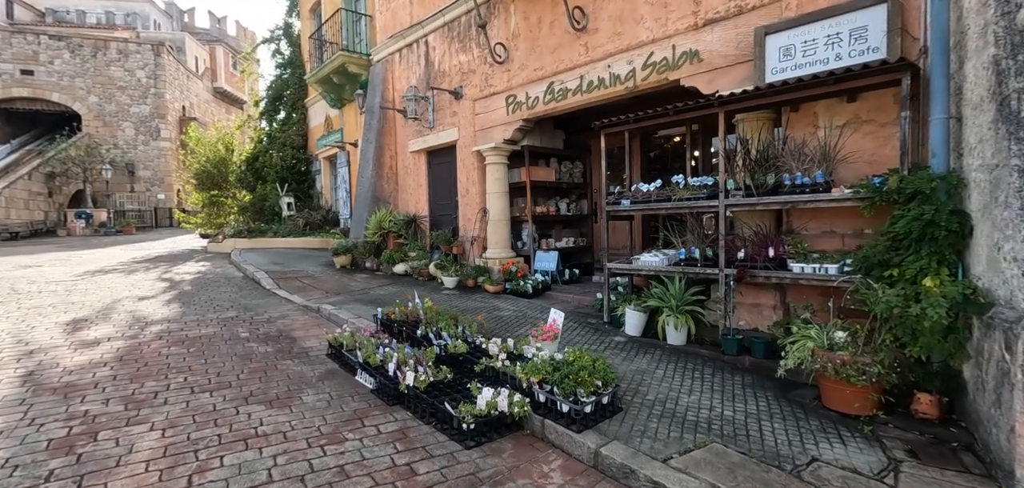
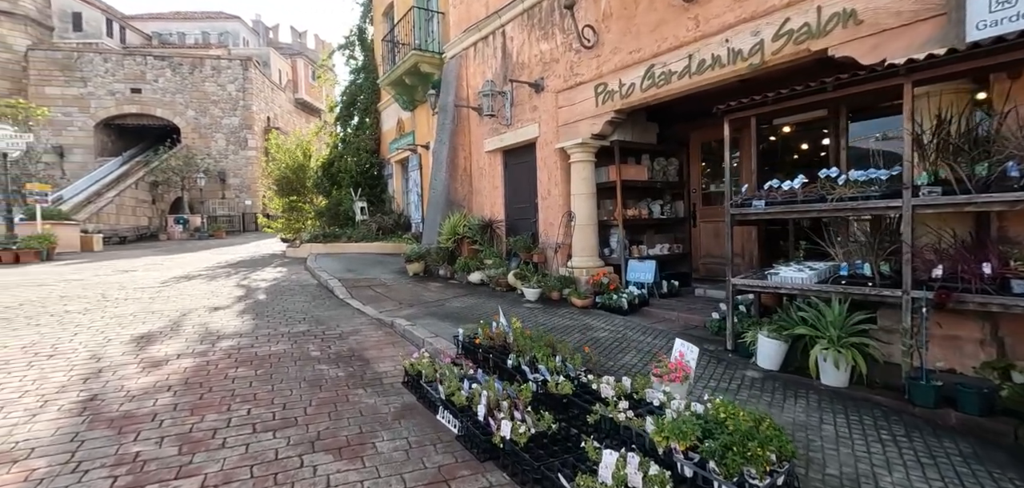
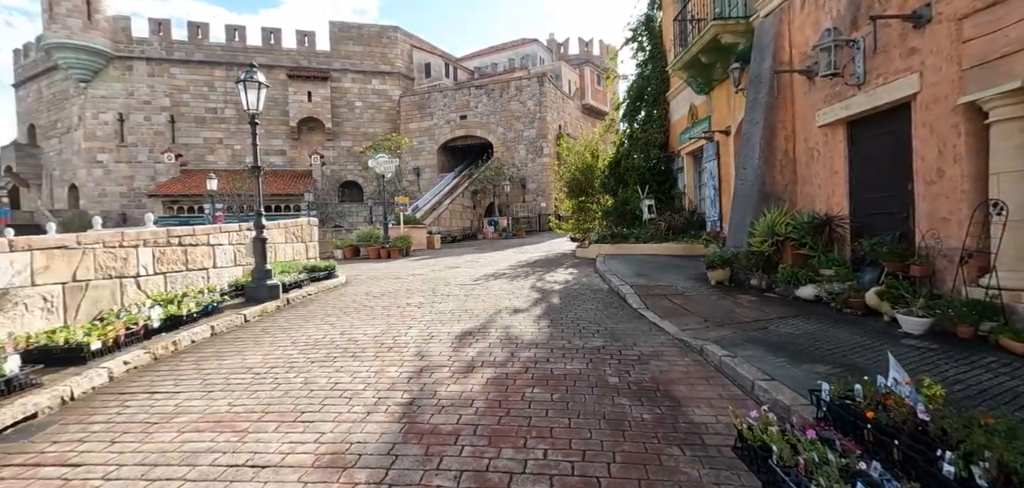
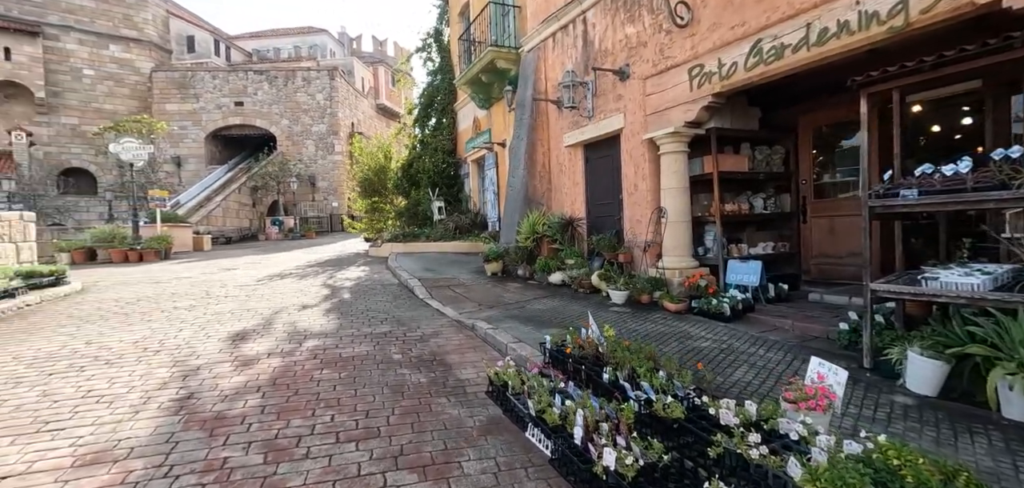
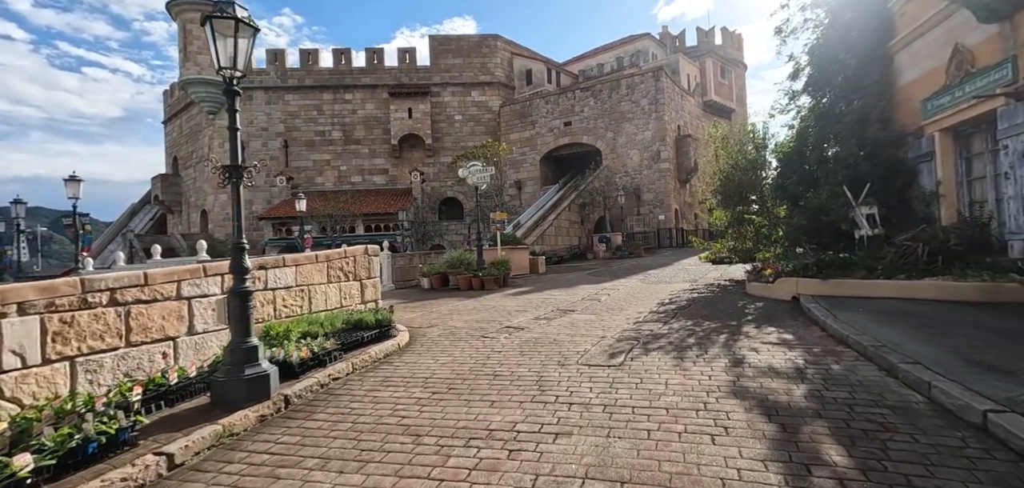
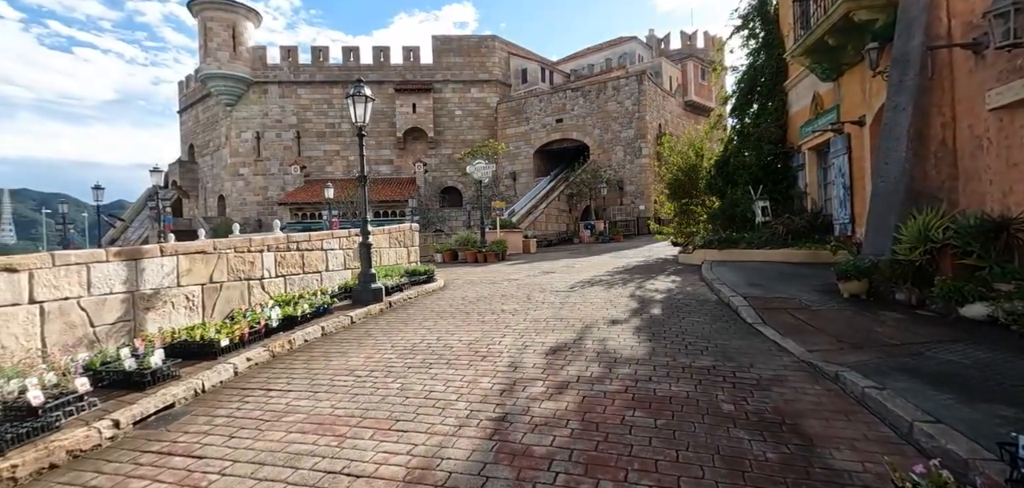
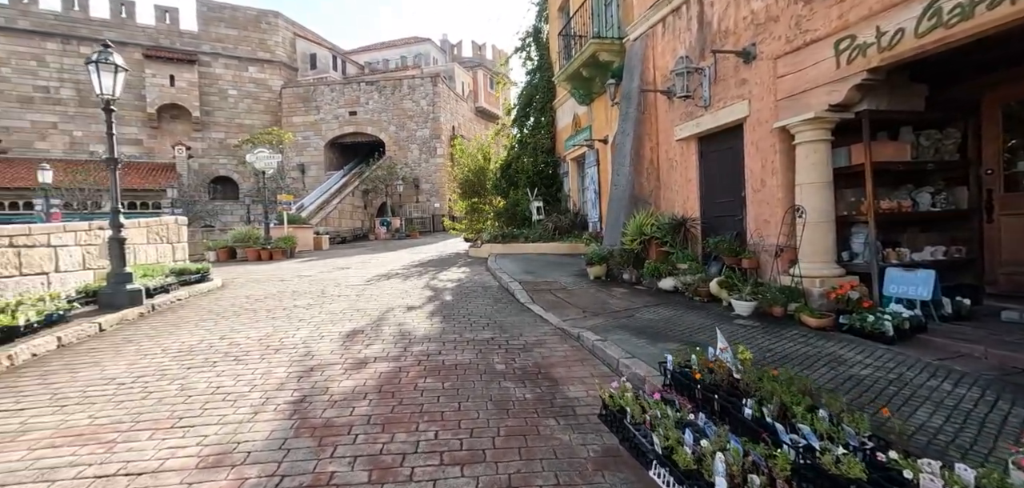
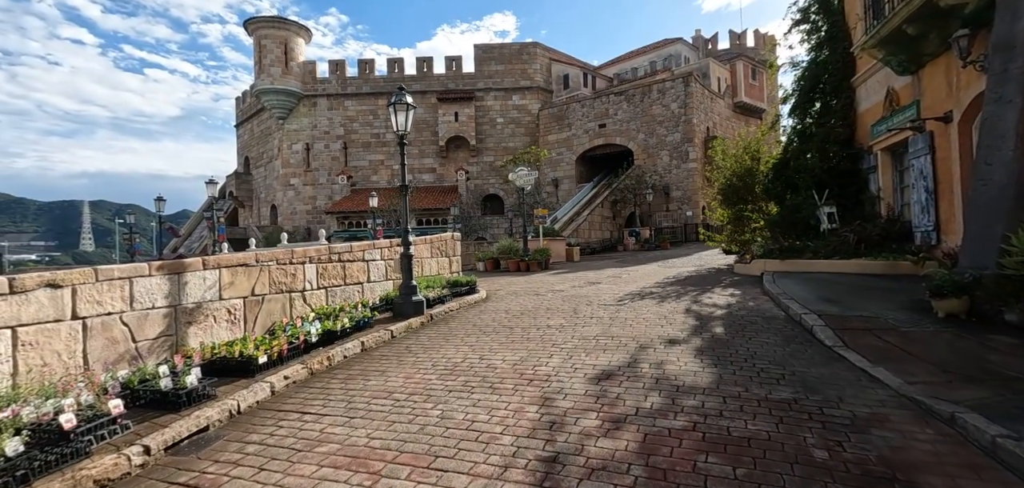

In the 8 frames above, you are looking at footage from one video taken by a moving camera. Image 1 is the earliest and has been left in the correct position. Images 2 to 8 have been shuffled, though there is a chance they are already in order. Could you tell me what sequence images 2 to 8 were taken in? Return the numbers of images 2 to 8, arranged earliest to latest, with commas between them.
2, 4, 7, 3, 6, 8, 5
